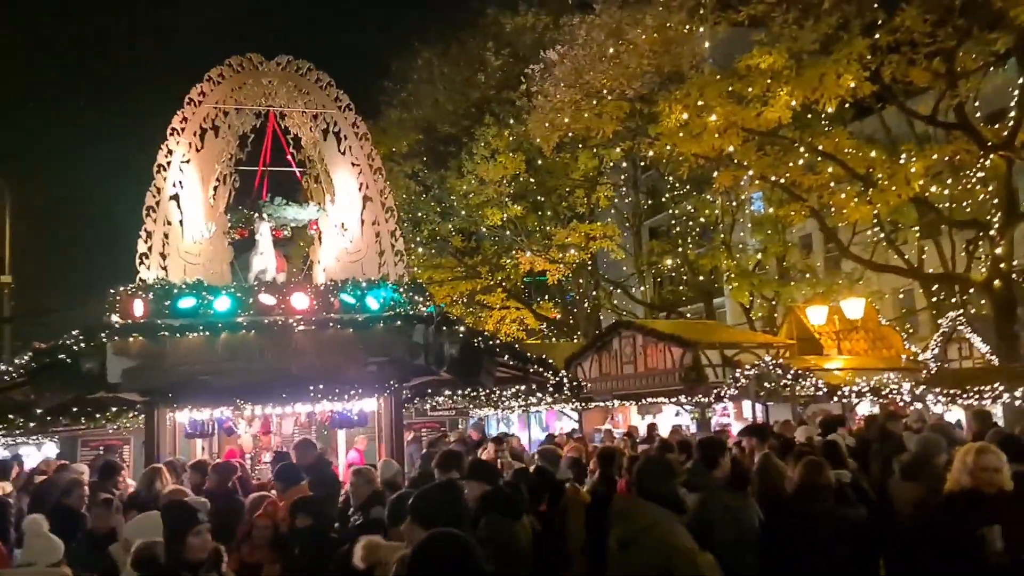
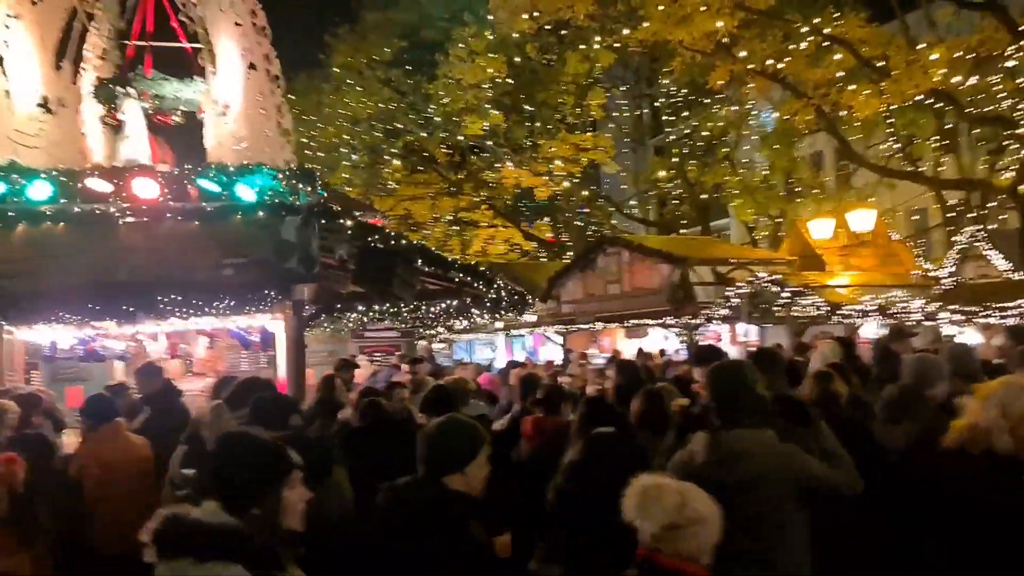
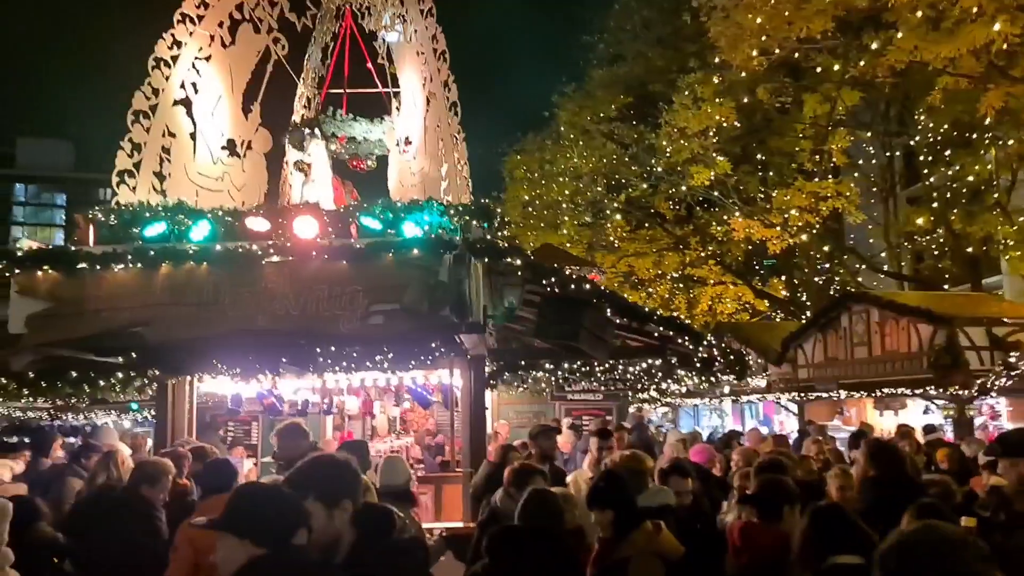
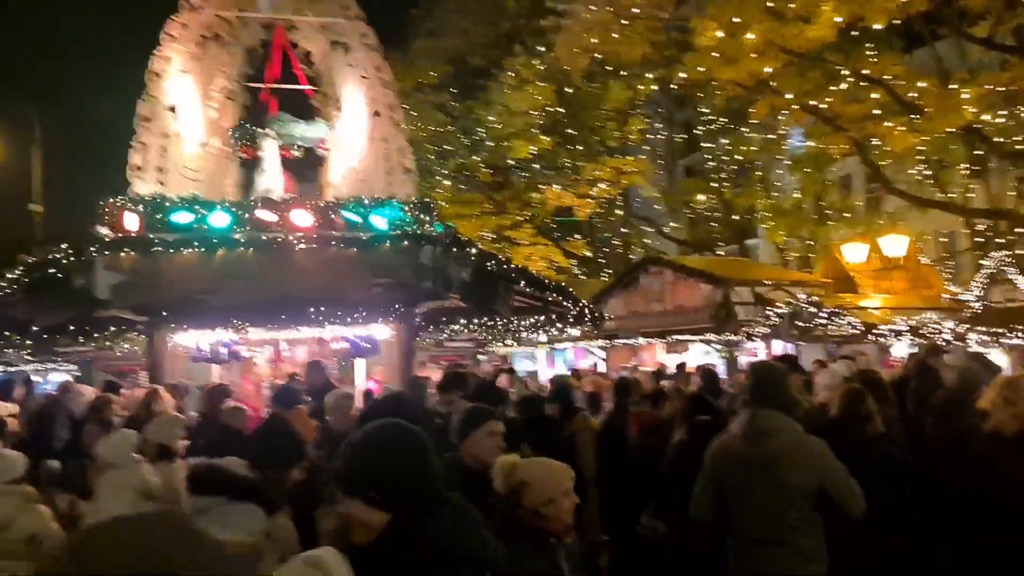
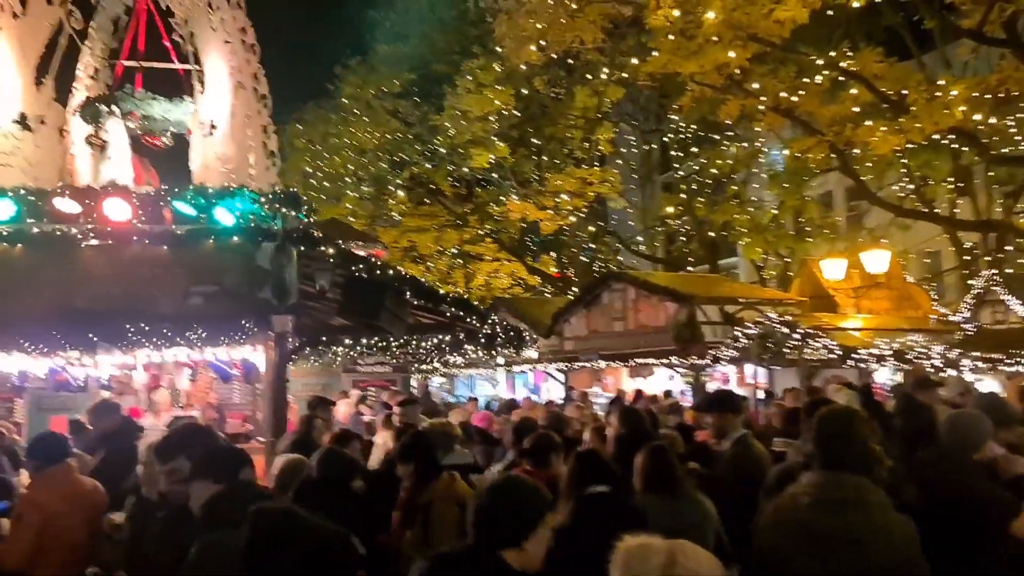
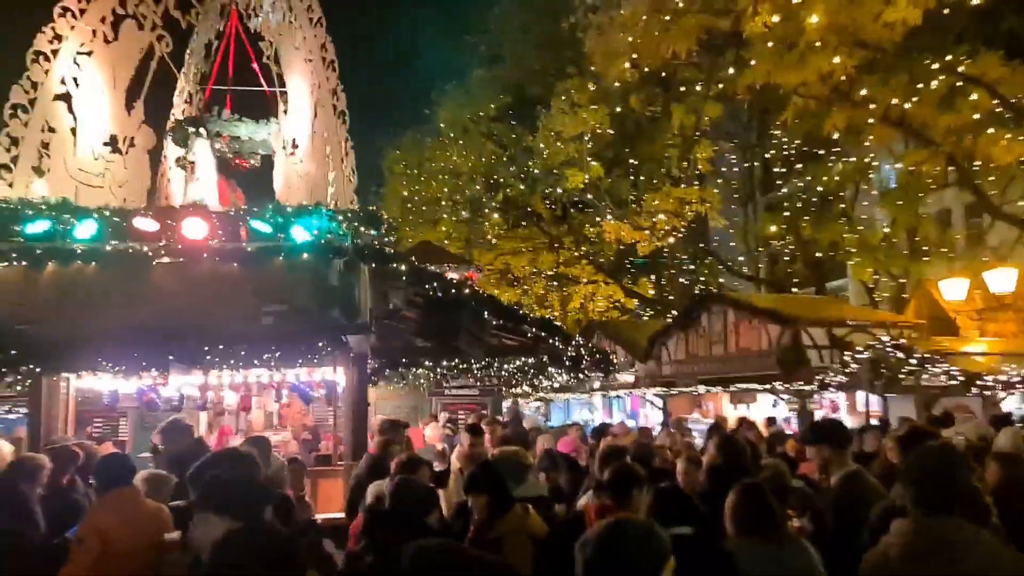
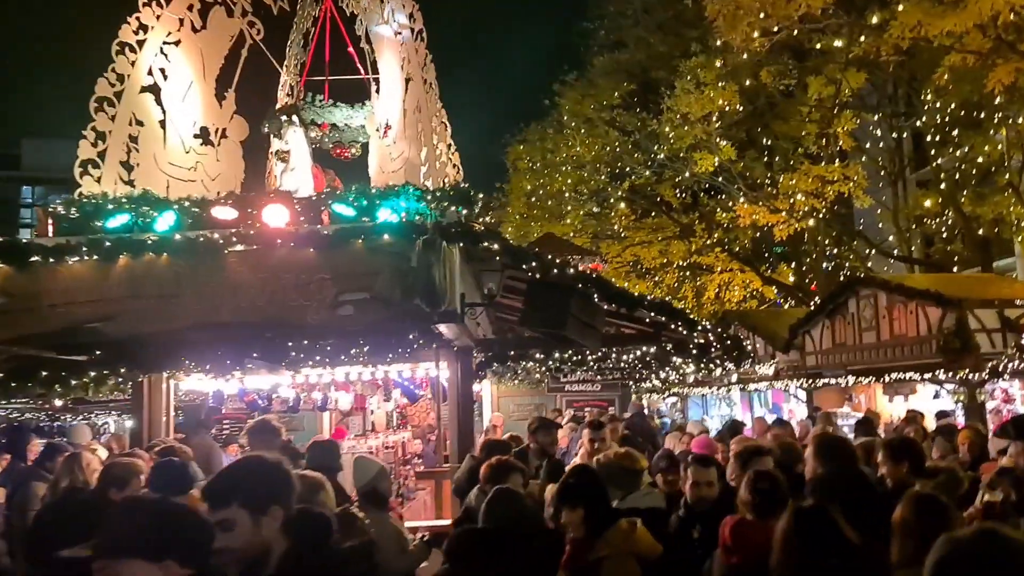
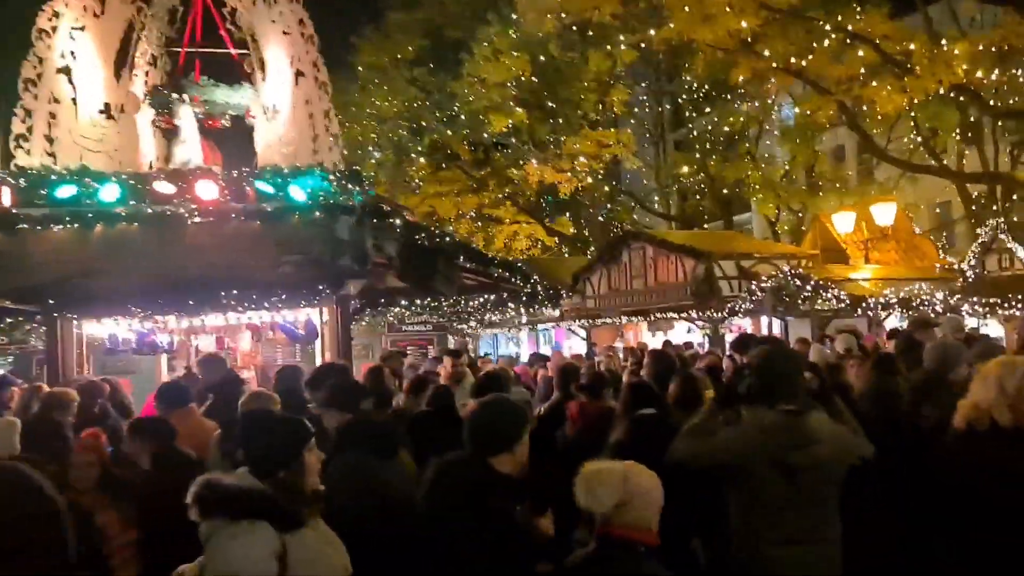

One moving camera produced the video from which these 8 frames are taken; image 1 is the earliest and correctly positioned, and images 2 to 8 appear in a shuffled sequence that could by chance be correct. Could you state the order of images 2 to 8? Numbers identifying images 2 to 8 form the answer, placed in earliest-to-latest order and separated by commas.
4, 8, 2, 5, 6, 3, 7
